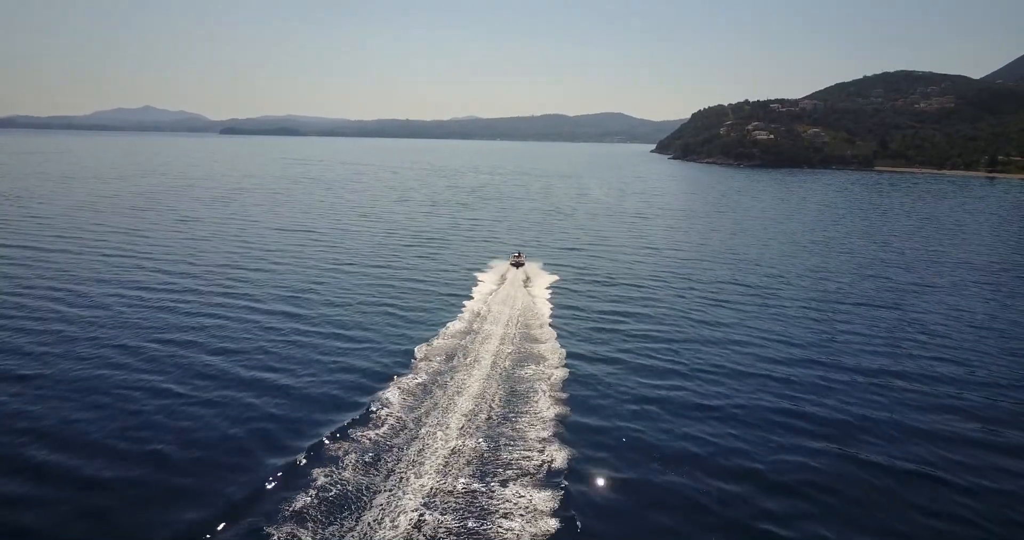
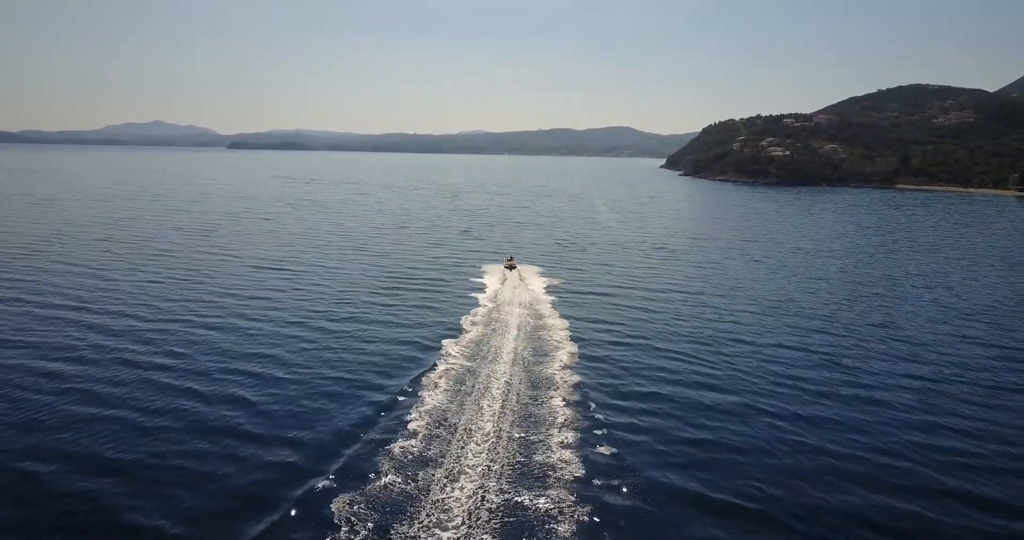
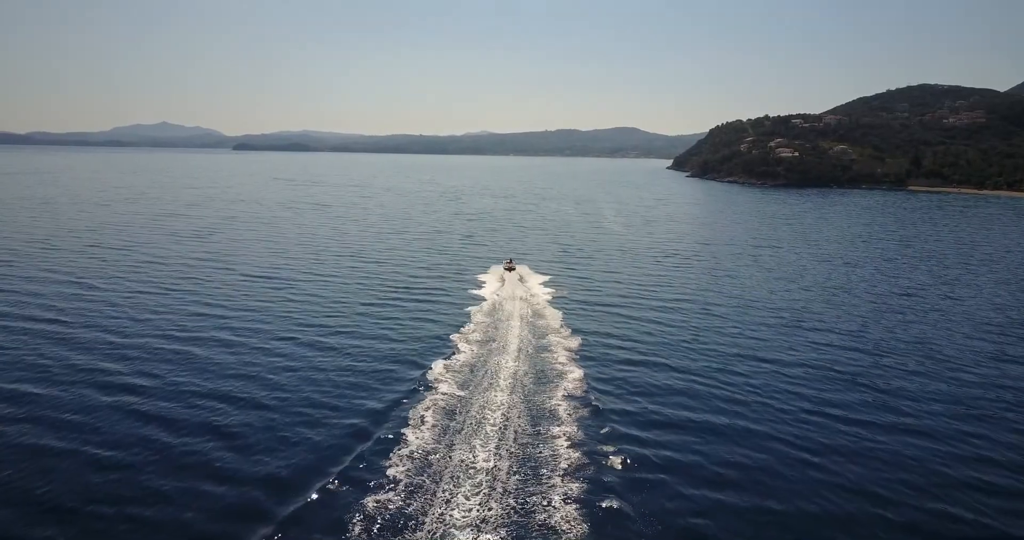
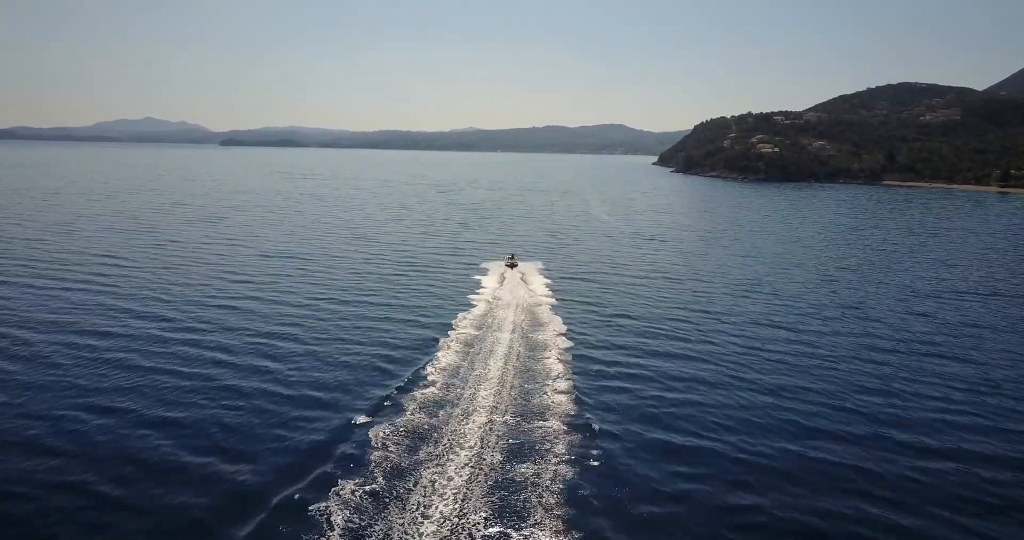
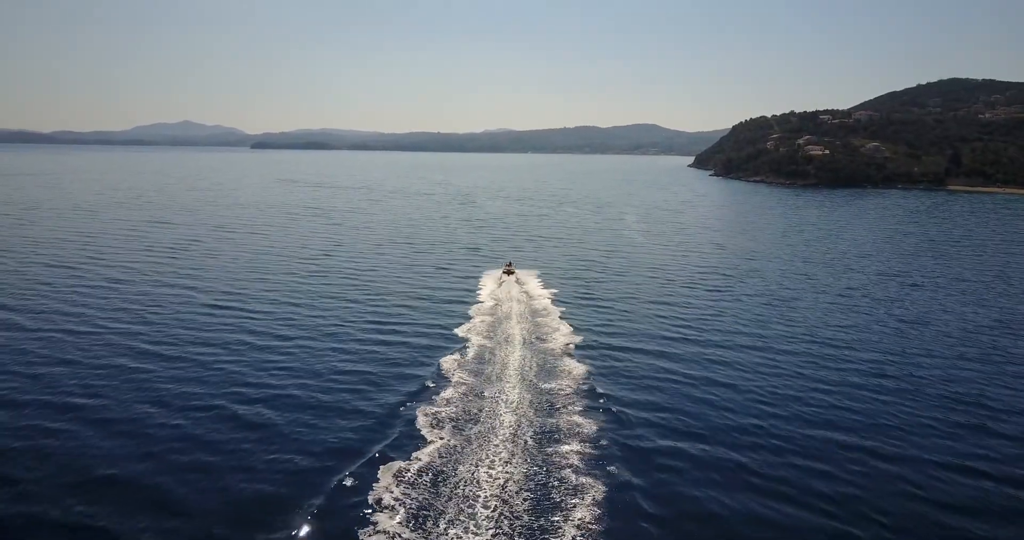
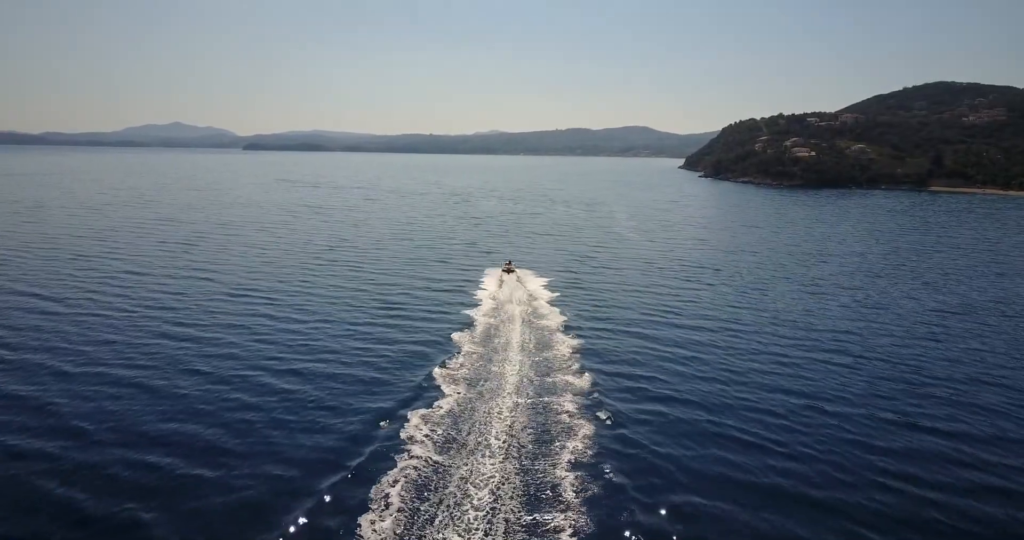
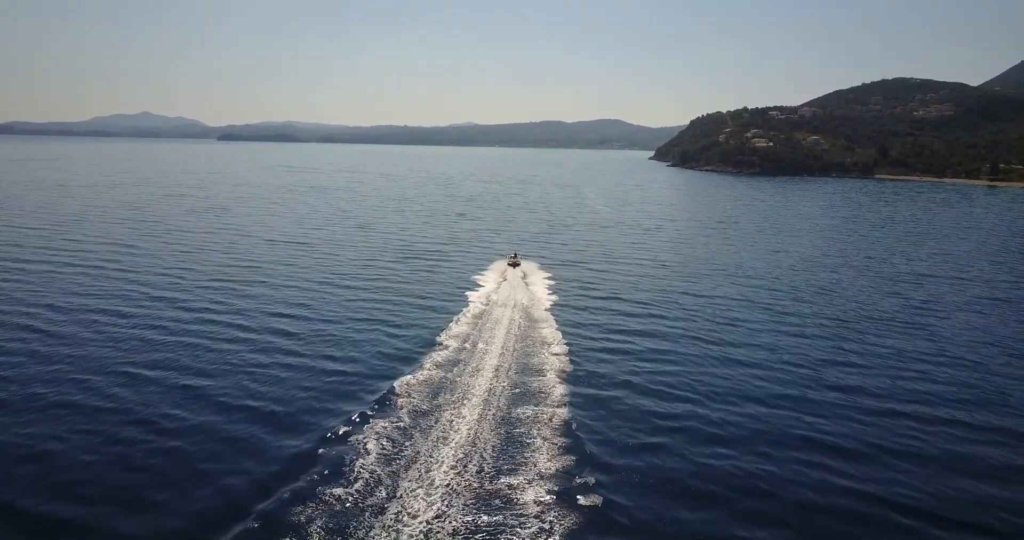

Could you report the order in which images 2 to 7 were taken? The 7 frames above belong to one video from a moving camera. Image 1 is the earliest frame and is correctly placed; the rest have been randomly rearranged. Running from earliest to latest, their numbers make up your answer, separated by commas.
7, 4, 2, 3, 6, 5
